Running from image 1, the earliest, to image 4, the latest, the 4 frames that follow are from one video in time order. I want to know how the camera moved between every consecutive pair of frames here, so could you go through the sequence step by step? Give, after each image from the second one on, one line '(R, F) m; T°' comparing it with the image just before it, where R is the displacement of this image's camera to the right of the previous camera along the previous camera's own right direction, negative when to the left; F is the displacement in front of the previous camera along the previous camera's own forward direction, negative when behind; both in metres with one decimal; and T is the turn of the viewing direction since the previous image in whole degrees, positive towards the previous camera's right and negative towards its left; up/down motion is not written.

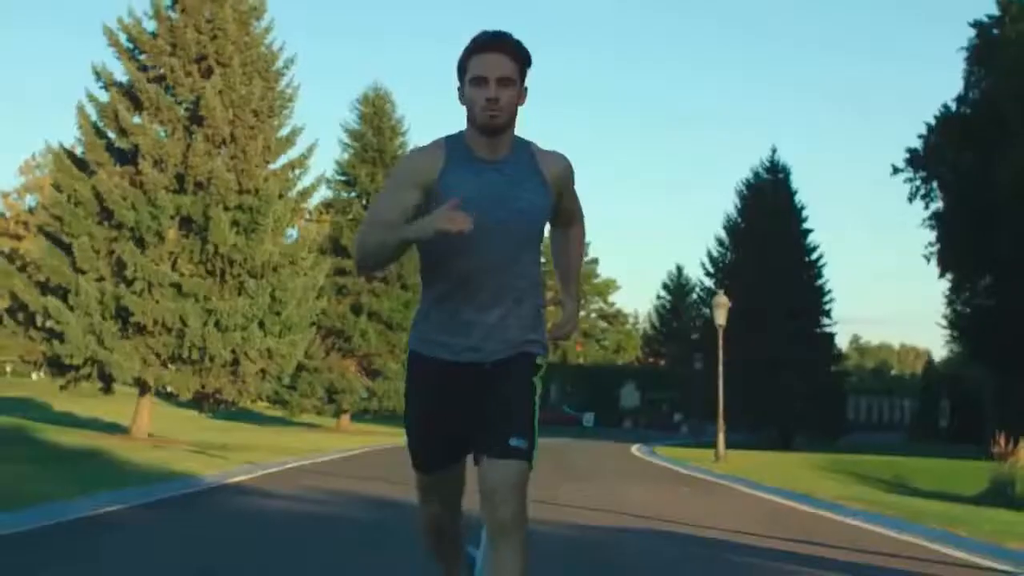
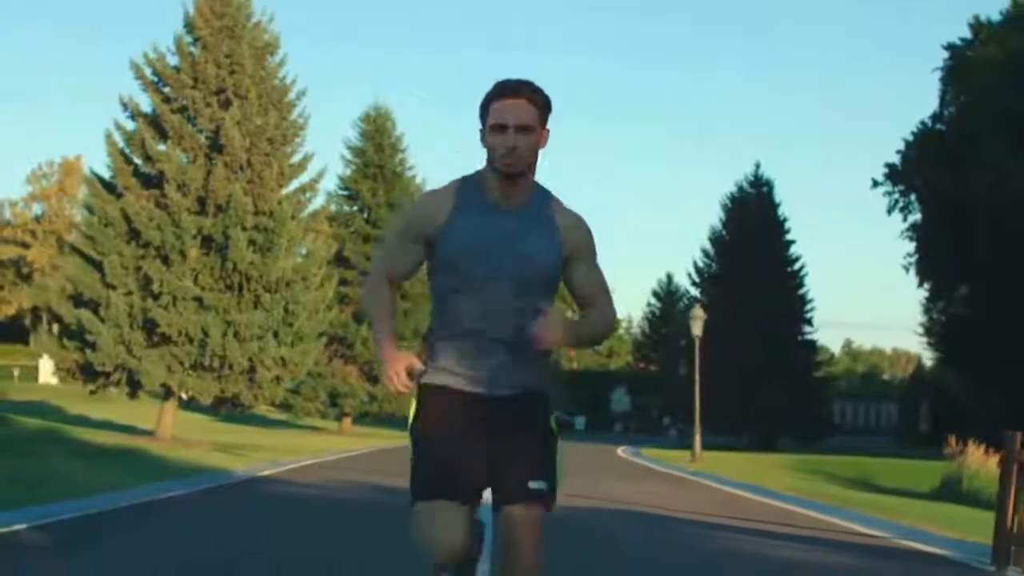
(0.0, -2.1) m; 0°
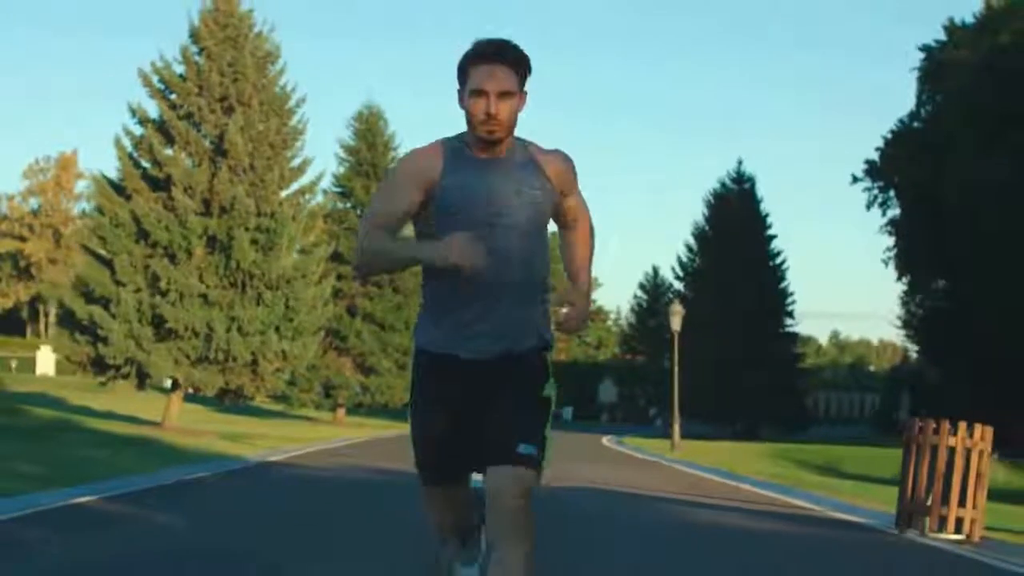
(0.0, -1.4) m; 0°
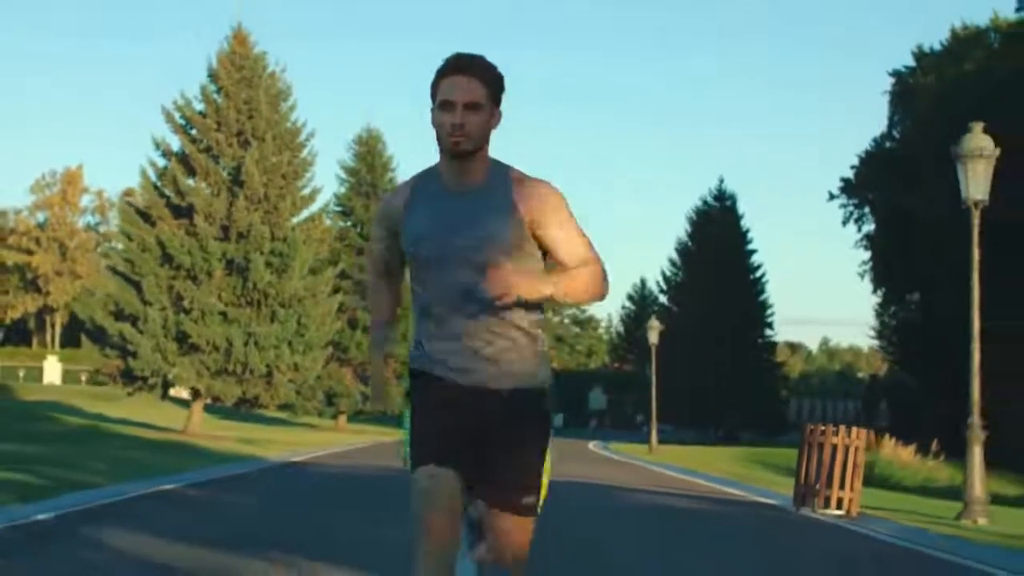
(0.0, -2.6) m; 0°
